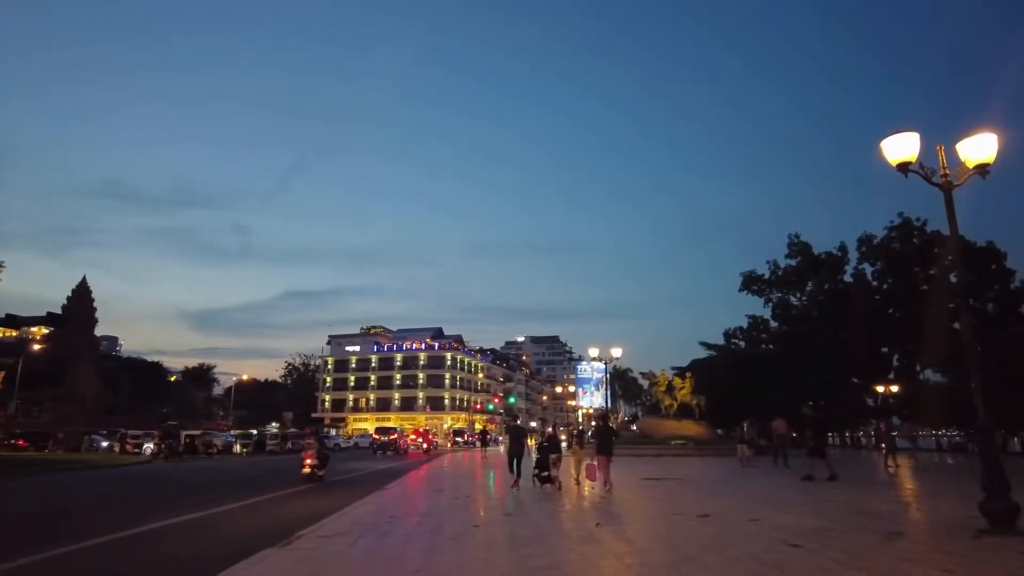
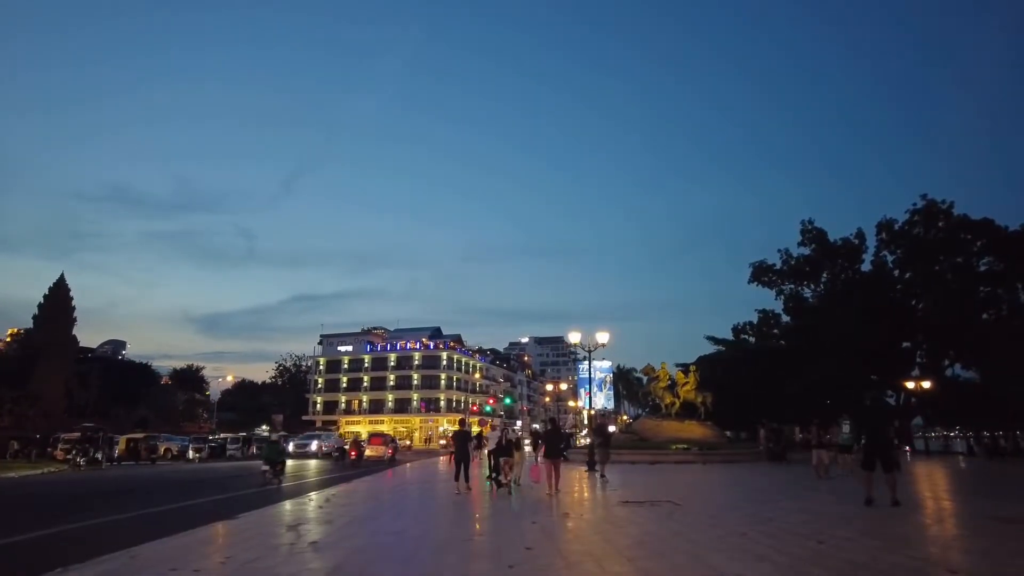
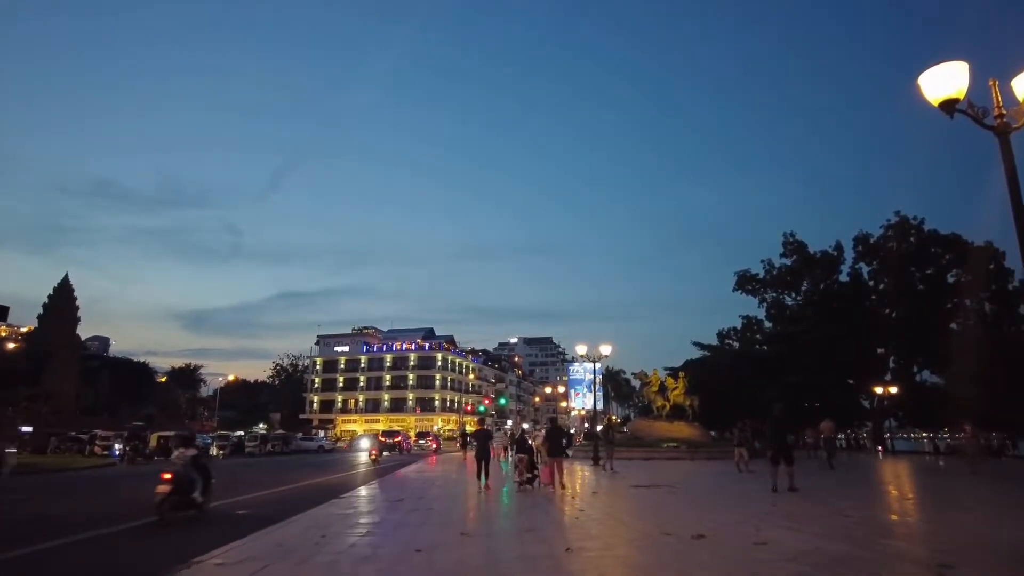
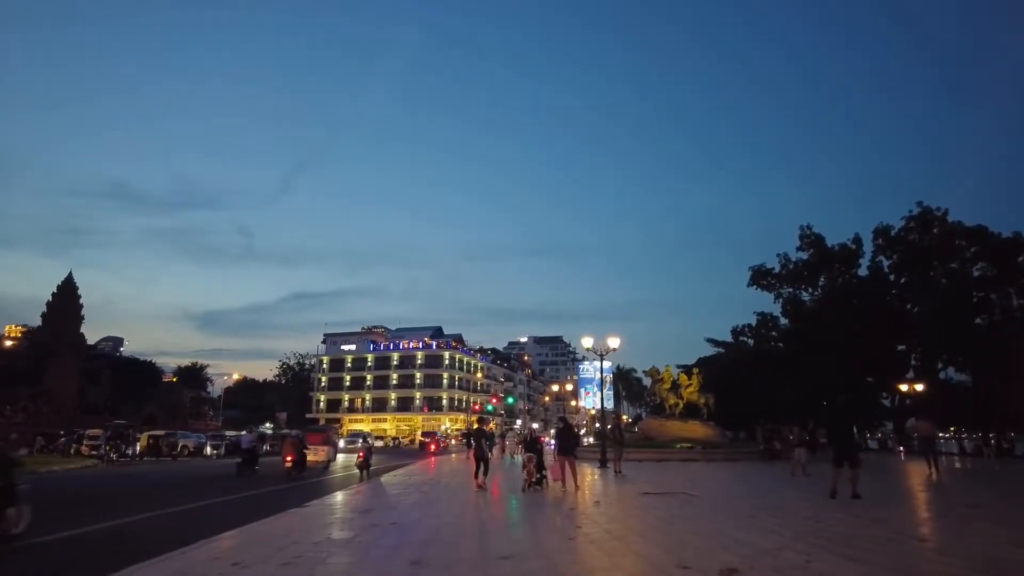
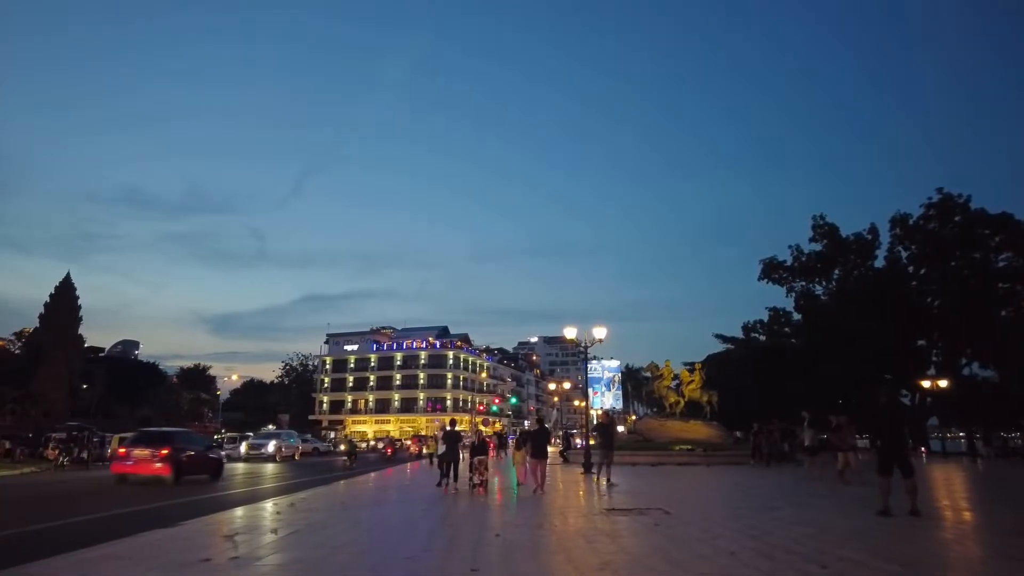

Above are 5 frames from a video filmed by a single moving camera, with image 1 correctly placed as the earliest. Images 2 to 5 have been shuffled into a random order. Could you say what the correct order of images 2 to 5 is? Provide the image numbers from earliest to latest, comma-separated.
3, 4, 2, 5
